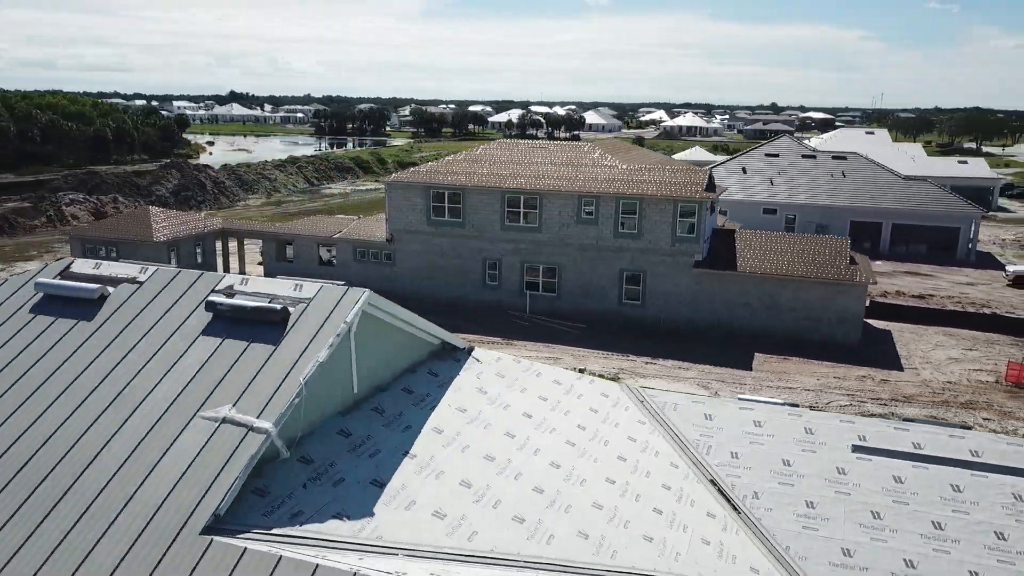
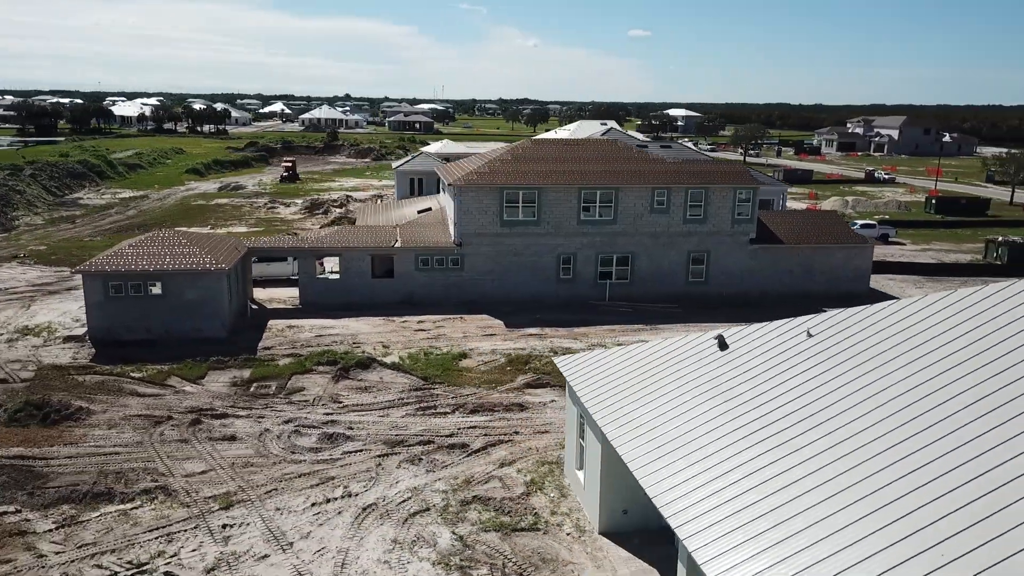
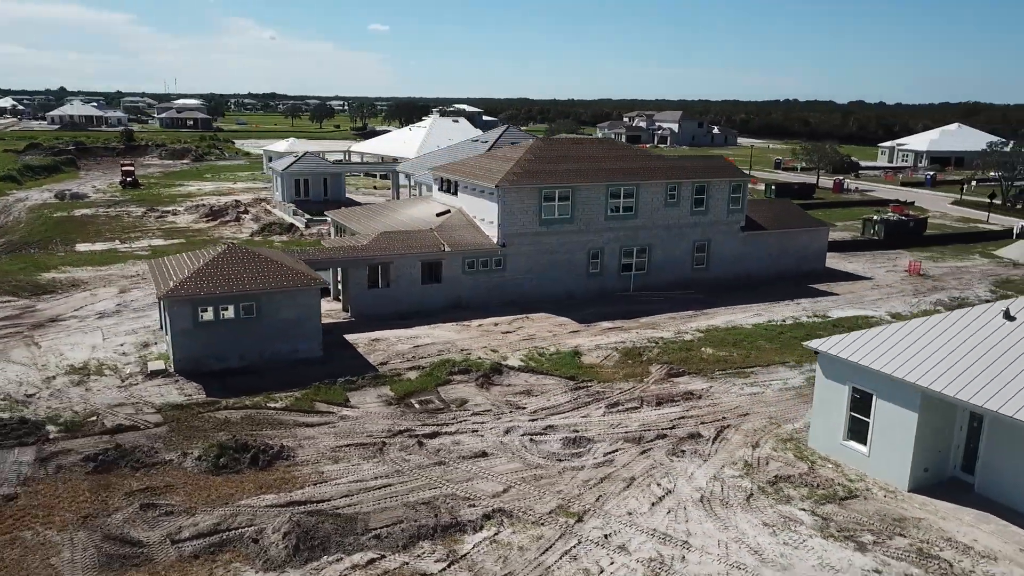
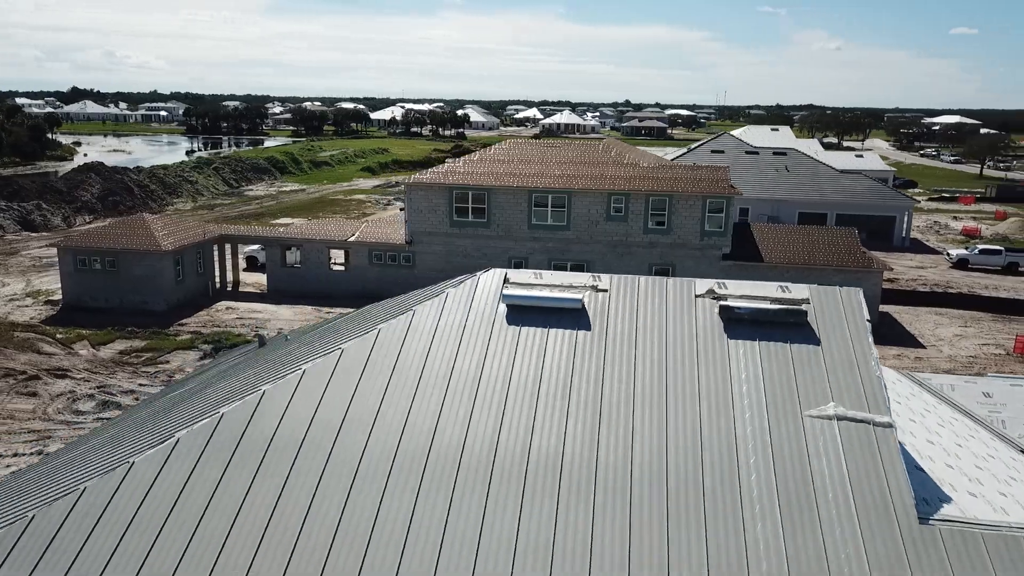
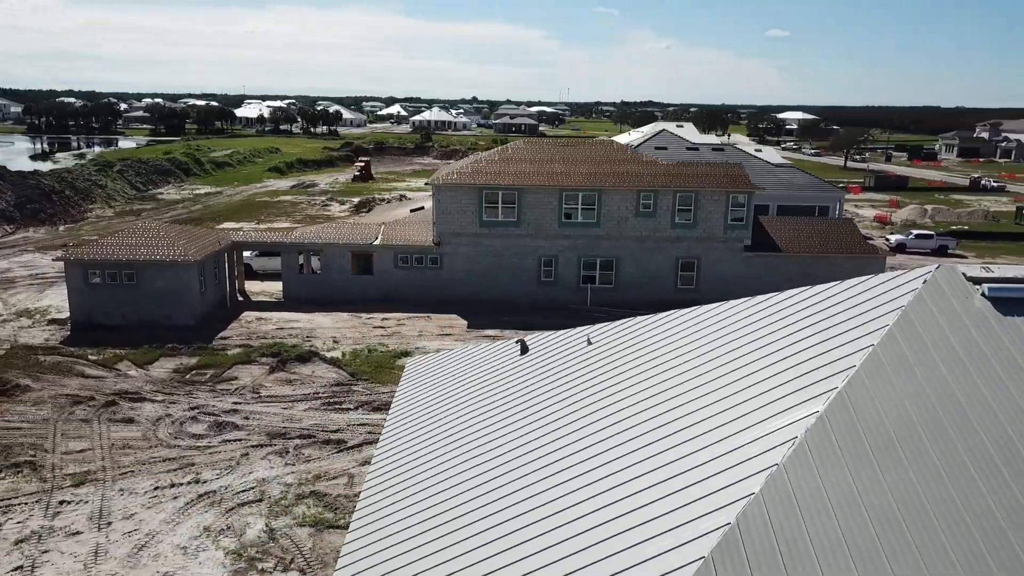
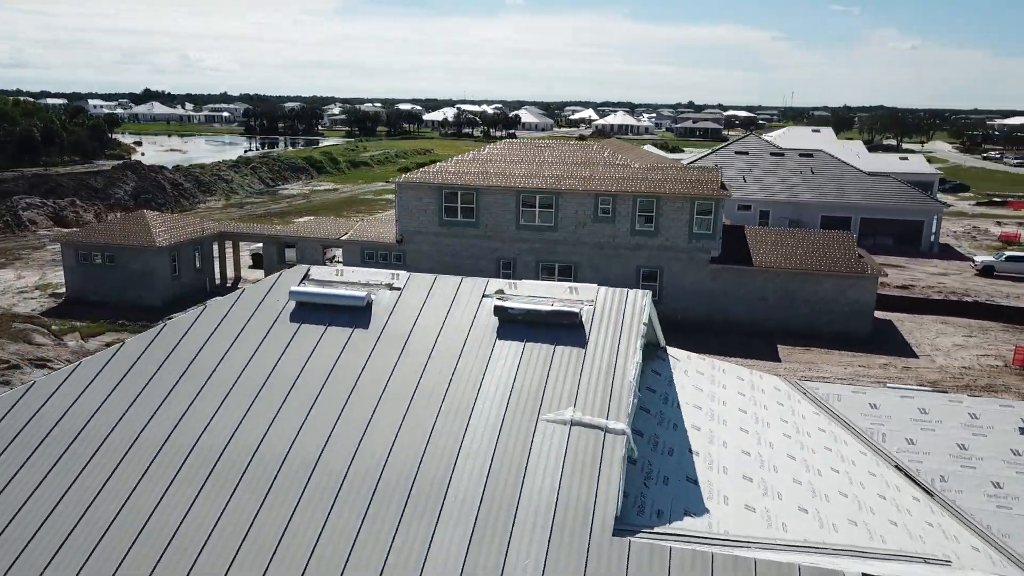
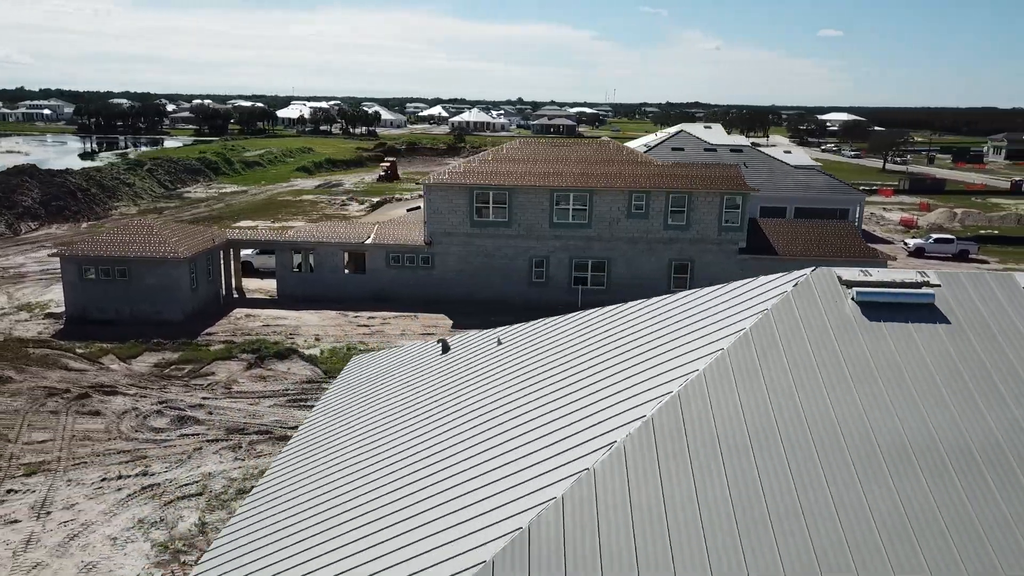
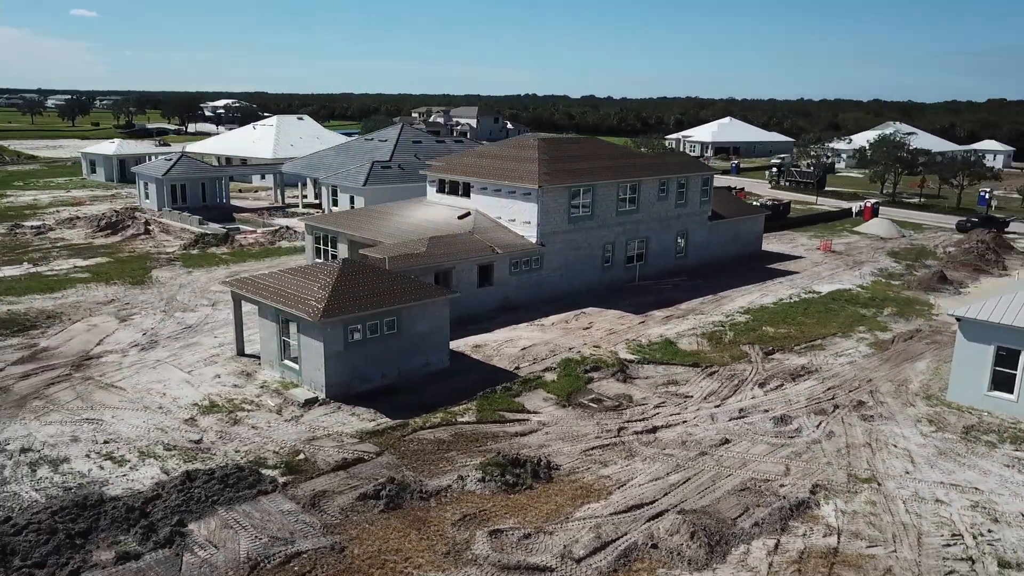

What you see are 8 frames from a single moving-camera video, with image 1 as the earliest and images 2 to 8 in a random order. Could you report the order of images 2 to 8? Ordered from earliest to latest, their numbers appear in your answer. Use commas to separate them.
6, 4, 7, 5, 2, 3, 8
